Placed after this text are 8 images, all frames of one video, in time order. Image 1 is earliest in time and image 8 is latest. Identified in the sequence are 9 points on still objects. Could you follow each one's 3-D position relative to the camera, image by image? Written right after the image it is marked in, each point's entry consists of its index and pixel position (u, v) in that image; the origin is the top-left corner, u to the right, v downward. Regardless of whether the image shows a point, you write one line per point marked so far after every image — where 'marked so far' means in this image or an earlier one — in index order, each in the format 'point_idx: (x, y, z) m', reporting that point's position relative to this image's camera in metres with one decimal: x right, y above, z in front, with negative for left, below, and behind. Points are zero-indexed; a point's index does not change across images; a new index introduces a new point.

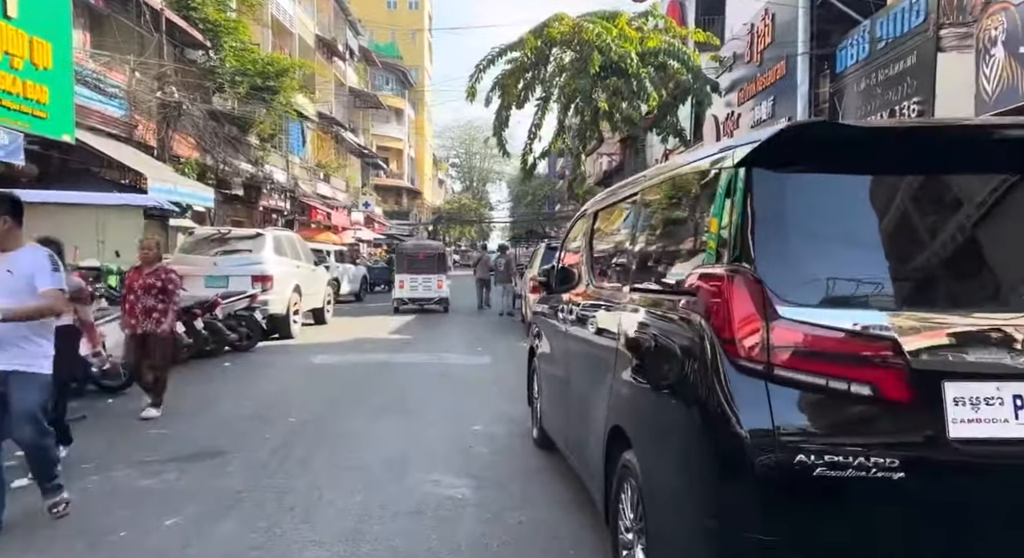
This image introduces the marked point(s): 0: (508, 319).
0: (-0.1, -1.0, +17.9) m
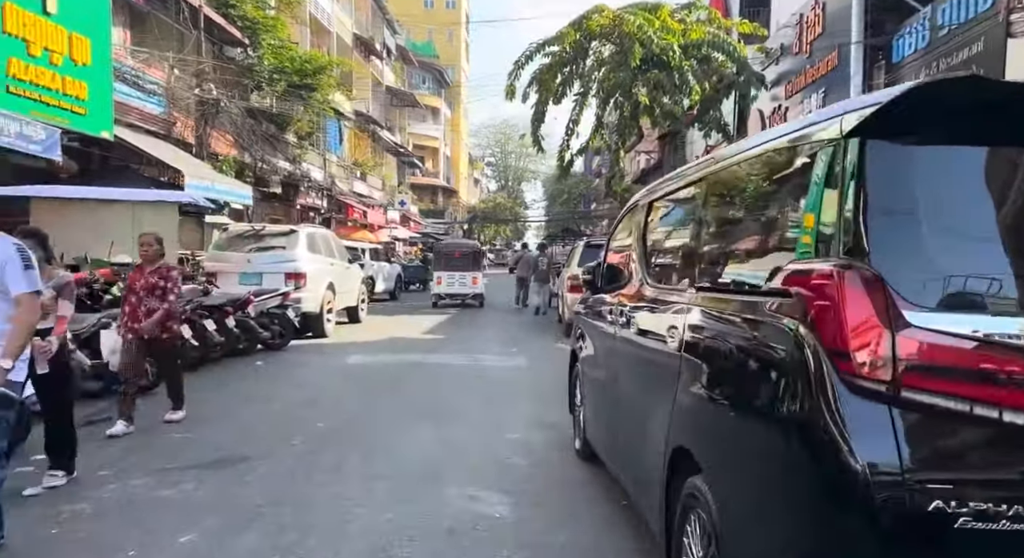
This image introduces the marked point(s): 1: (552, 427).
0: (+0.8, -1.0, +17.5) m
1: (+0.3, -1.2, +6.2) m
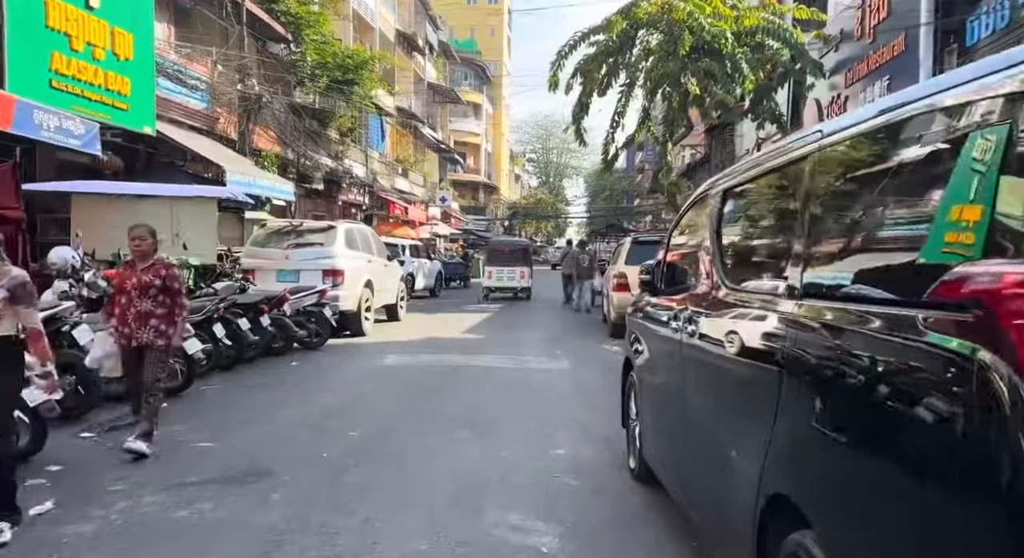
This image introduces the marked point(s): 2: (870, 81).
0: (+1.8, -0.9, +16.9) m
1: (+0.7, -1.2, +5.7) m
2: (+8.6, +4.8, +17.6) m
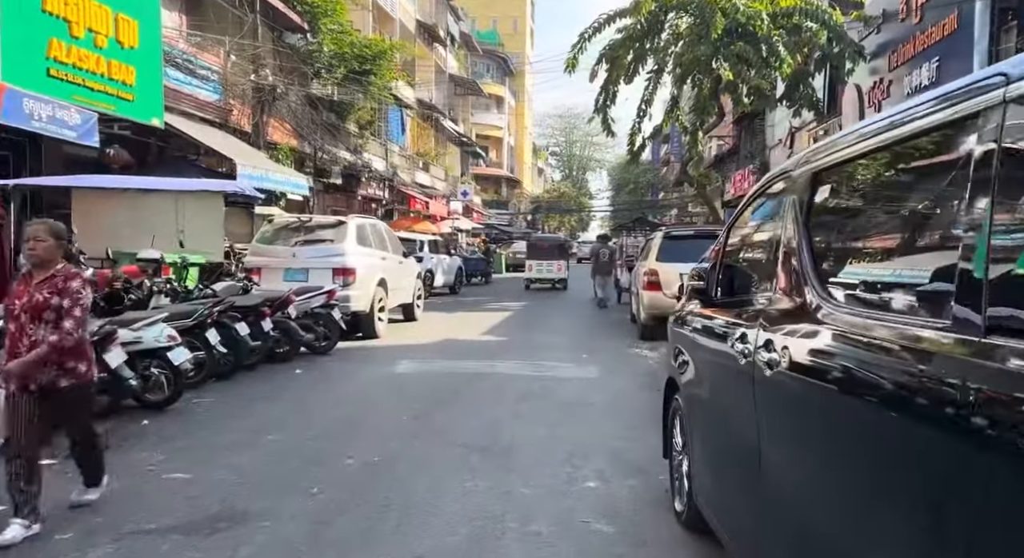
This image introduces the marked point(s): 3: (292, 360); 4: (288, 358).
0: (+2.3, -0.8, +16.1) m
1: (+0.8, -1.3, +4.9) m
2: (+9.1, +4.9, +16.5) m
3: (-2.6, -1.0, +8.8) m
4: (-2.7, -1.0, +8.9) m
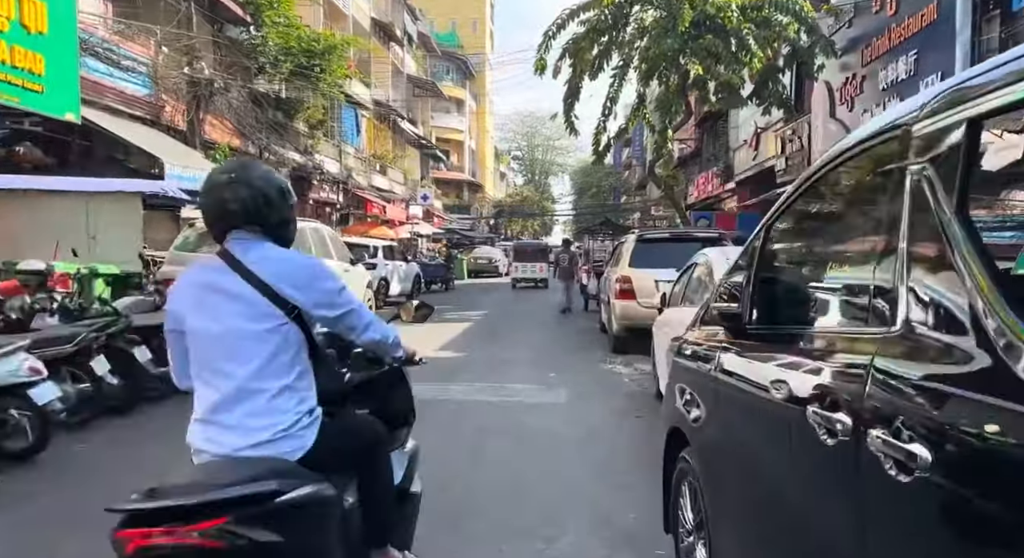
0: (+1.5, -1.0, +15.0) m
1: (+0.6, -1.3, +3.7) m
2: (+8.2, +4.8, +15.8) m
3: (-3.1, -1.1, +7.5) m
4: (-3.2, -1.1, +7.6) m
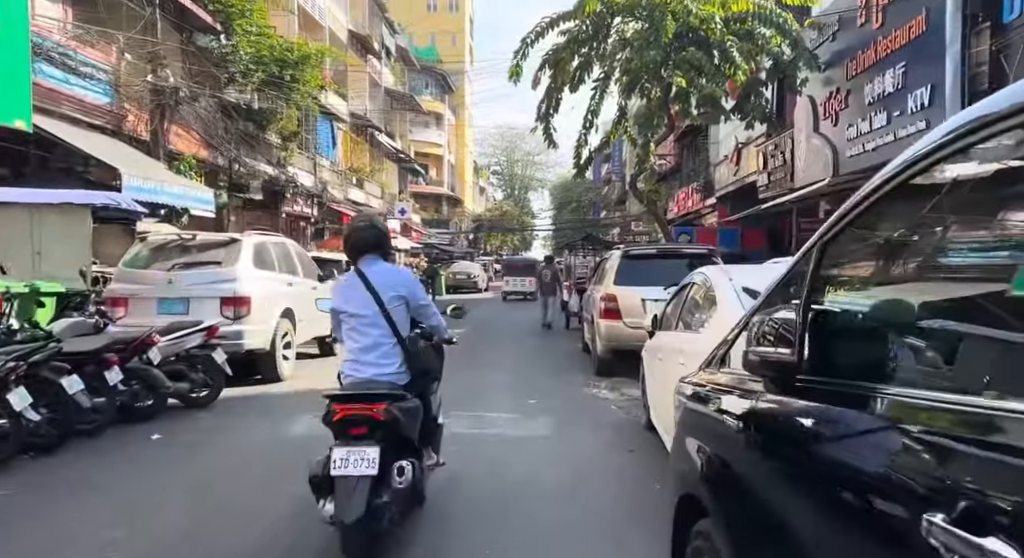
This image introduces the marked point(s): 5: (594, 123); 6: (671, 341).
0: (+1.0, -1.3, +14.4) m
1: (+0.5, -1.4, +3.1) m
2: (+7.8, +4.5, +15.6) m
3: (-3.3, -1.3, +6.8) m
4: (-3.4, -1.3, +6.8) m
5: (+2.2, +4.2, +19.7) m
6: (+1.2, -0.5, +5.5) m
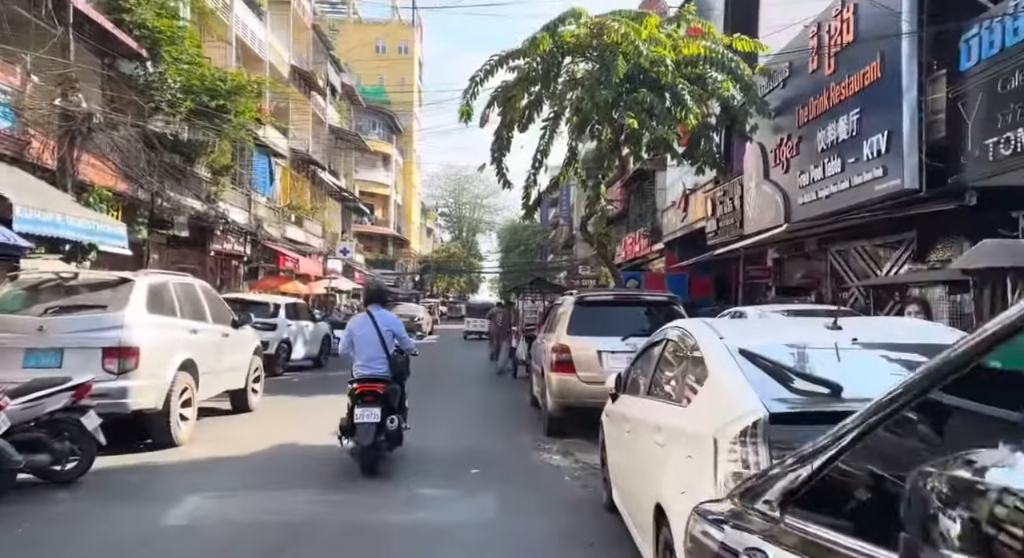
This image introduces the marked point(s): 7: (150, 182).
0: (0.0, -2.2, +13.4) m
1: (+0.2, -1.6, +2.1) m
2: (+6.7, +3.4, +15.3) m
3: (-3.8, -1.7, +5.5) m
4: (-3.9, -1.6, +5.5) m
5: (+0.8, +3.0, +19.0) m
6: (+0.8, -0.8, +4.5) m
7: (-9.3, +2.6, +18.9) m
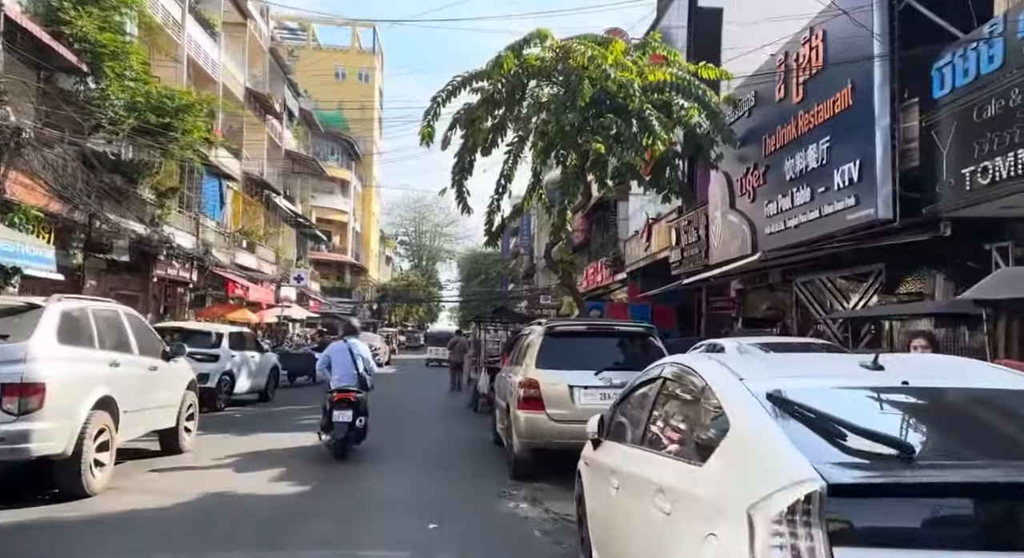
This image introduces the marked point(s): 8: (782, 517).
0: (-0.7, -2.7, +12.5) m
1: (+0.2, -1.7, +1.3) m
2: (+5.9, +2.8, +15.1) m
3: (-4.0, -1.8, +4.4) m
4: (-4.1, -1.8, +4.5) m
5: (-0.1, +2.3, +18.4) m
6: (+0.6, -1.0, +3.8) m
7: (-10.2, +1.9, +17.7) m
8: (+0.8, -0.7, +2.3) m
